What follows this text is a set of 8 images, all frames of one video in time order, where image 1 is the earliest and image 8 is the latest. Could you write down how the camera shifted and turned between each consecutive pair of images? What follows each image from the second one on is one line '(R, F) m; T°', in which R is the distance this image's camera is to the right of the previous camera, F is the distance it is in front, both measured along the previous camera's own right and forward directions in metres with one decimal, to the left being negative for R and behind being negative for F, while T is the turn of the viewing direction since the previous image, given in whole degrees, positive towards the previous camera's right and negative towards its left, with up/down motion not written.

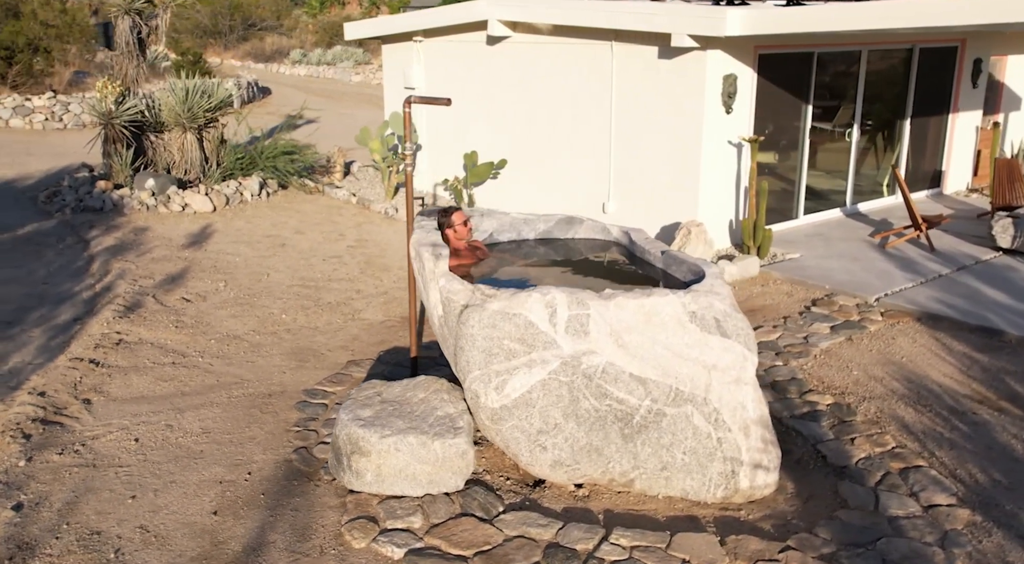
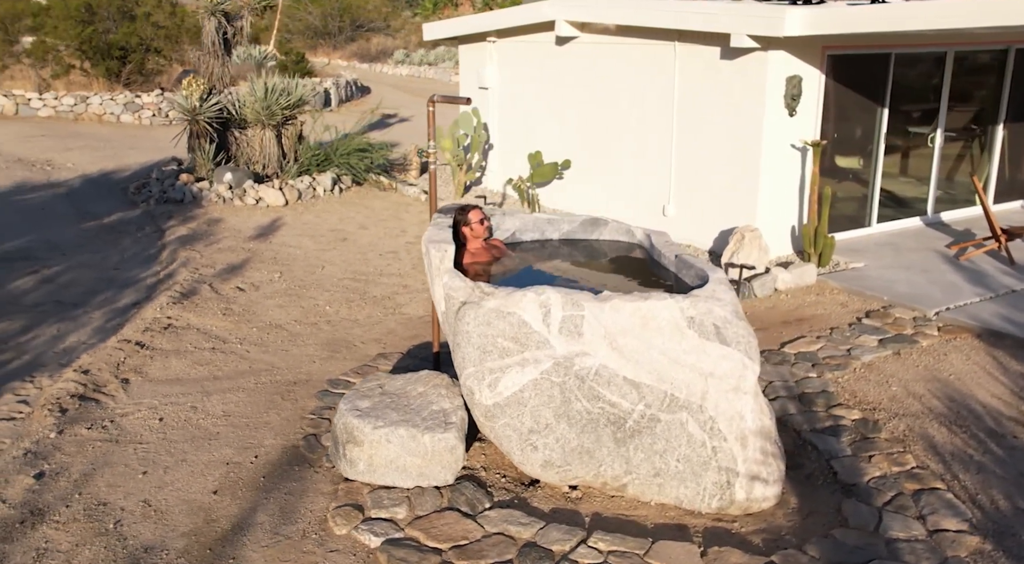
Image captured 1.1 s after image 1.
(+0.6, 0.0) m; -7°
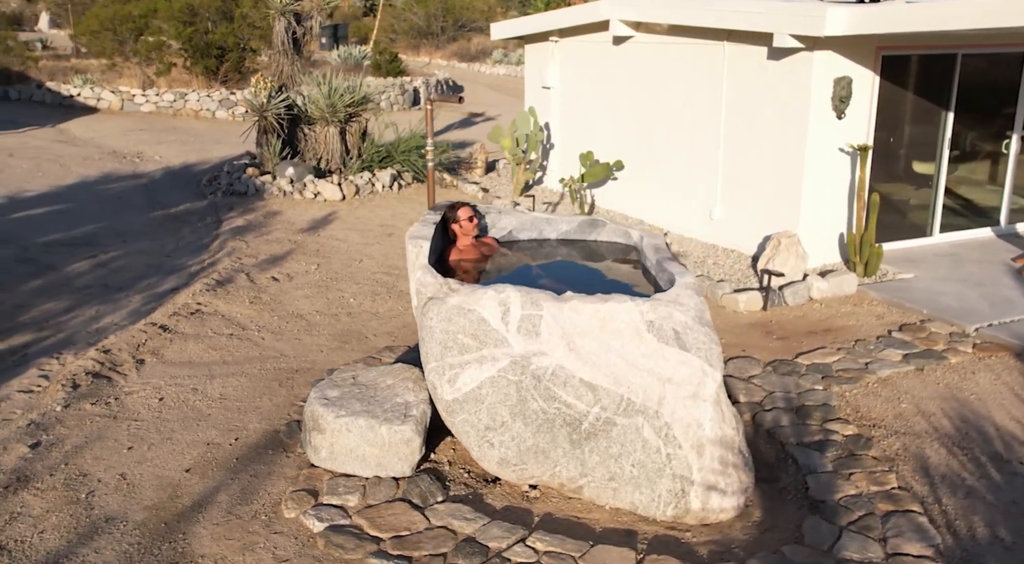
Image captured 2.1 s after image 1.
(+0.8, 0.0) m; -7°
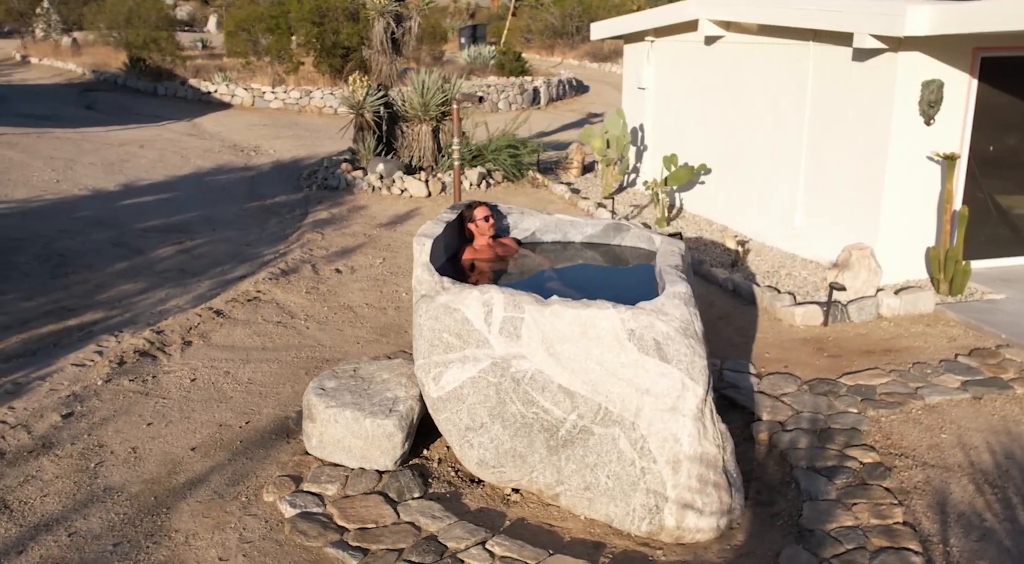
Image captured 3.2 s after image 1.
(+0.8, +0.1) m; -9°
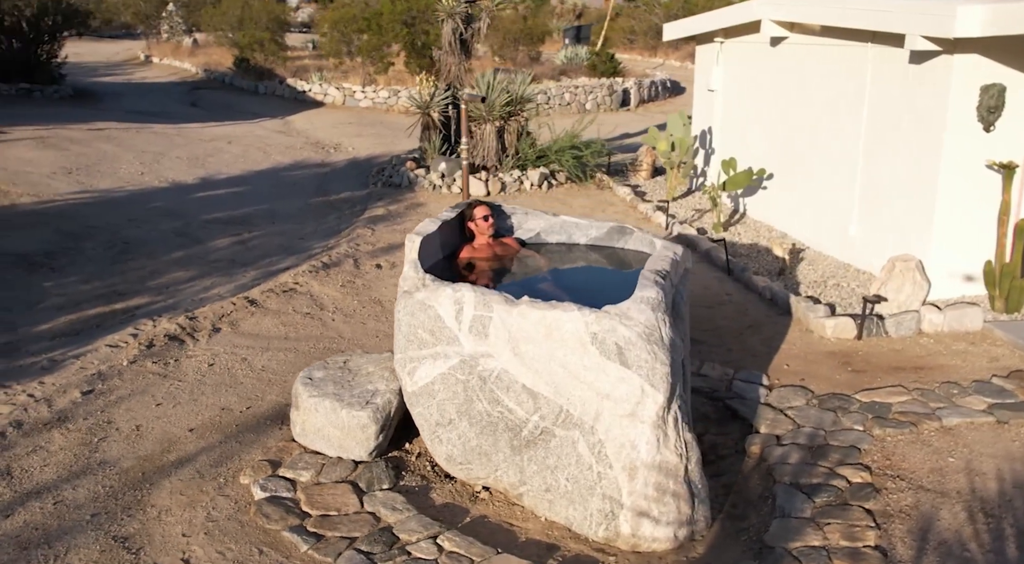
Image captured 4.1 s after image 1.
(+0.7, 0.0) m; -7°
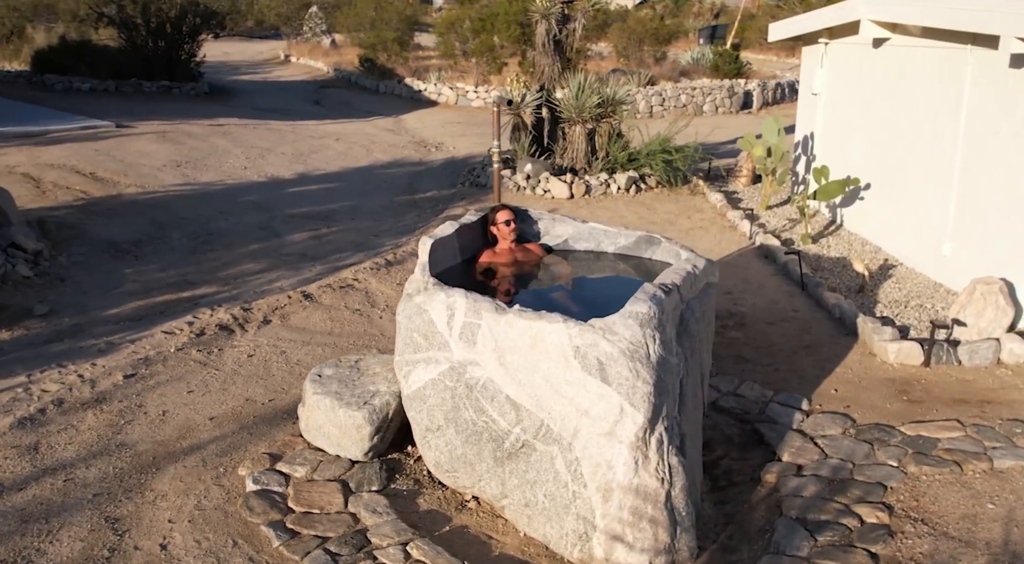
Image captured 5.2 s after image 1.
(+0.7, +0.2) m; -9°
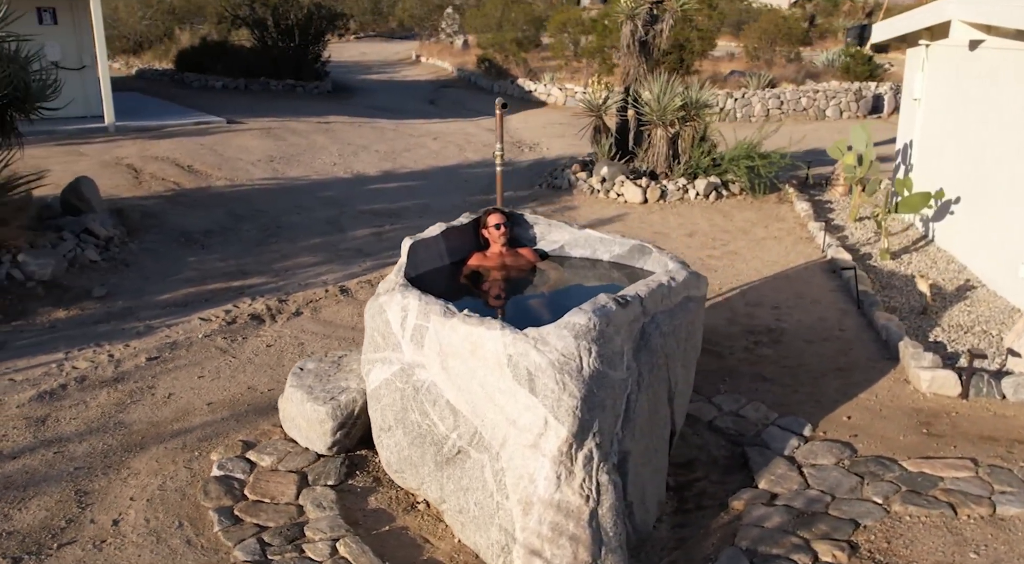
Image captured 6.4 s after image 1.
(+1.0, +0.1) m; -9°
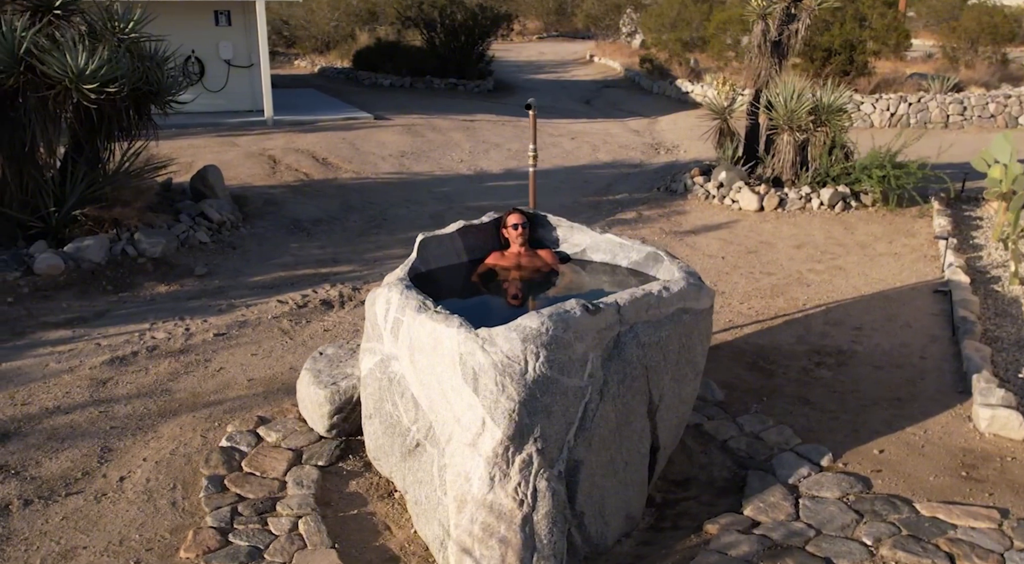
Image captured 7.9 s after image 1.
(+1.1, +0.1) m; -12°
